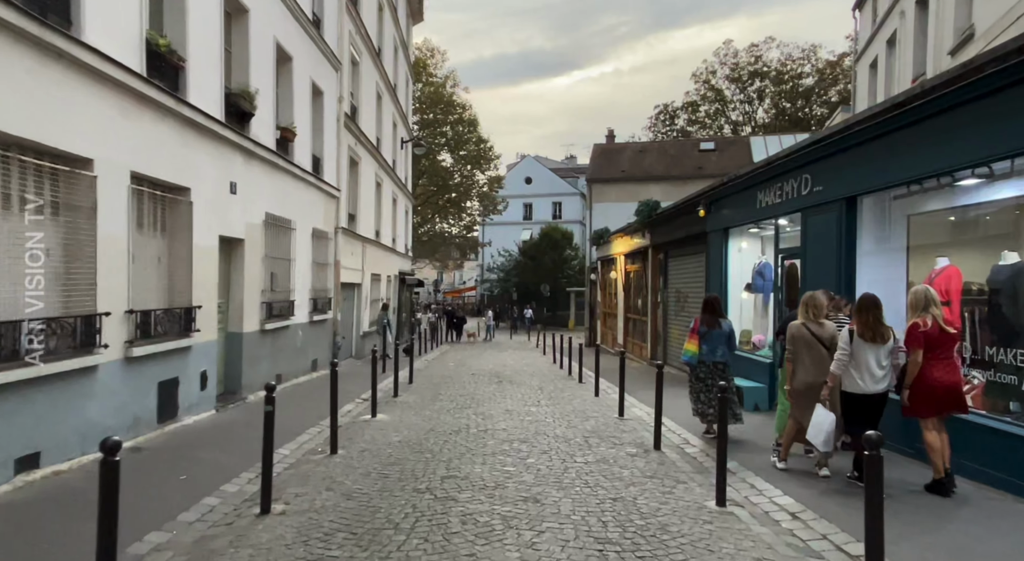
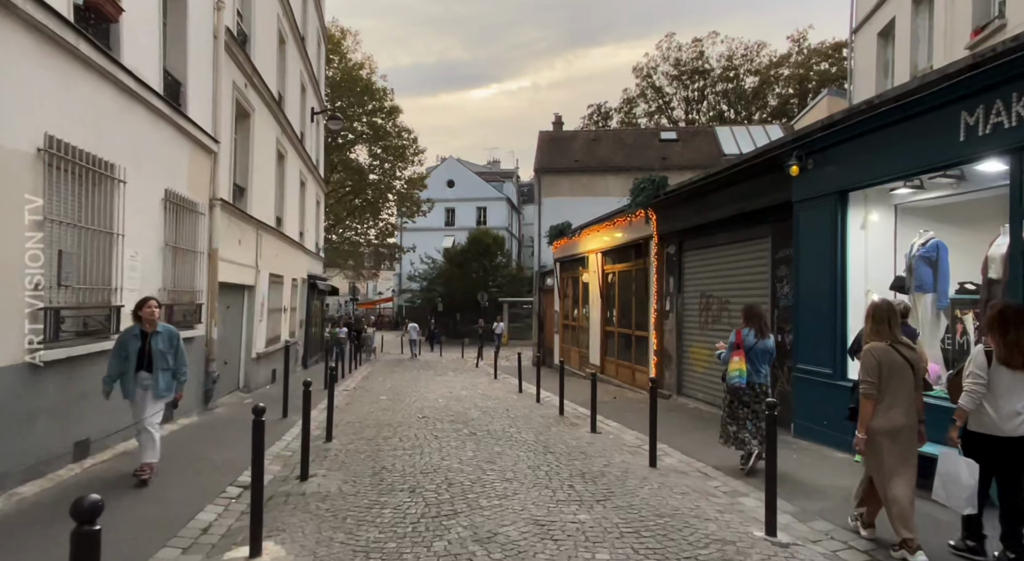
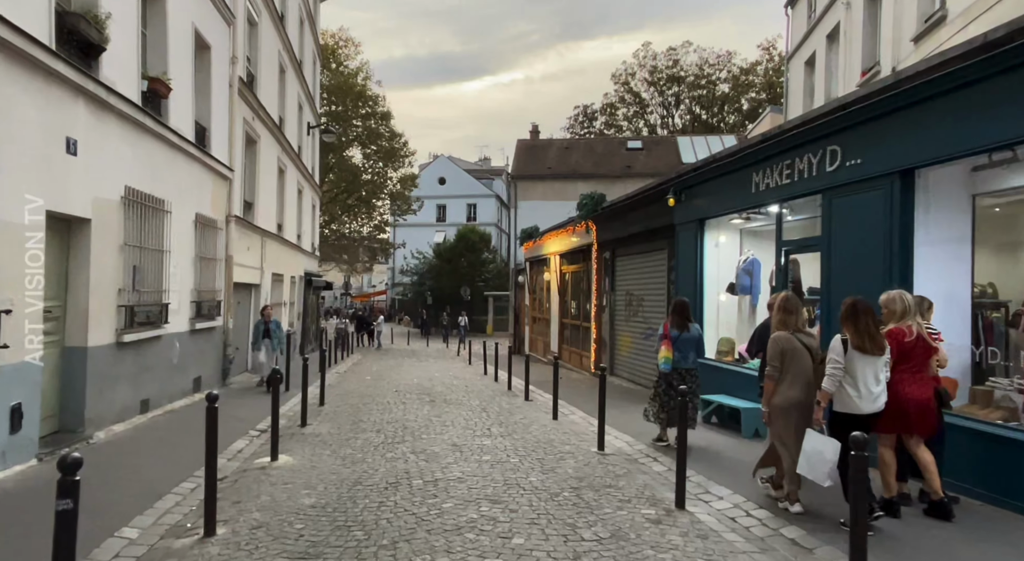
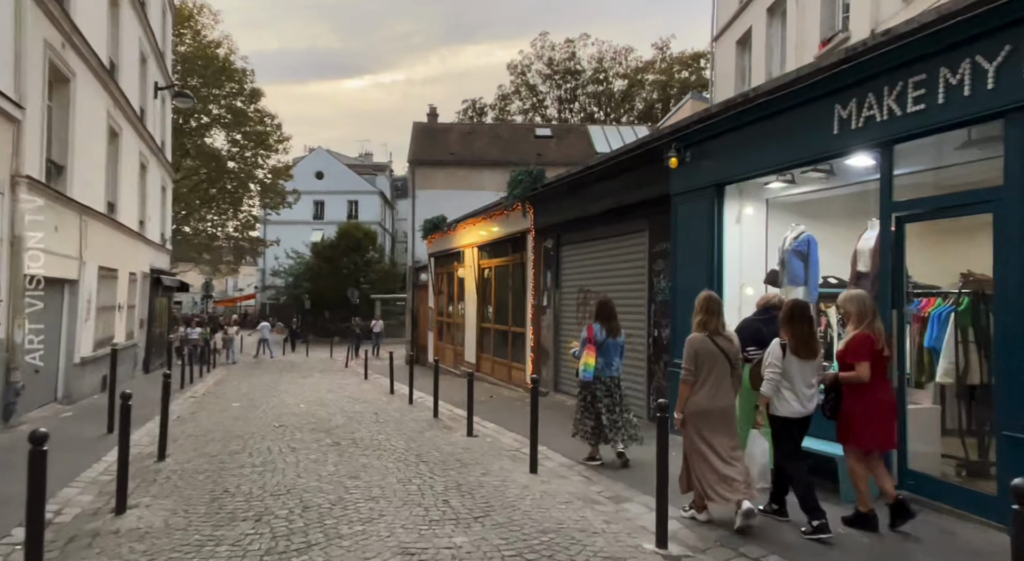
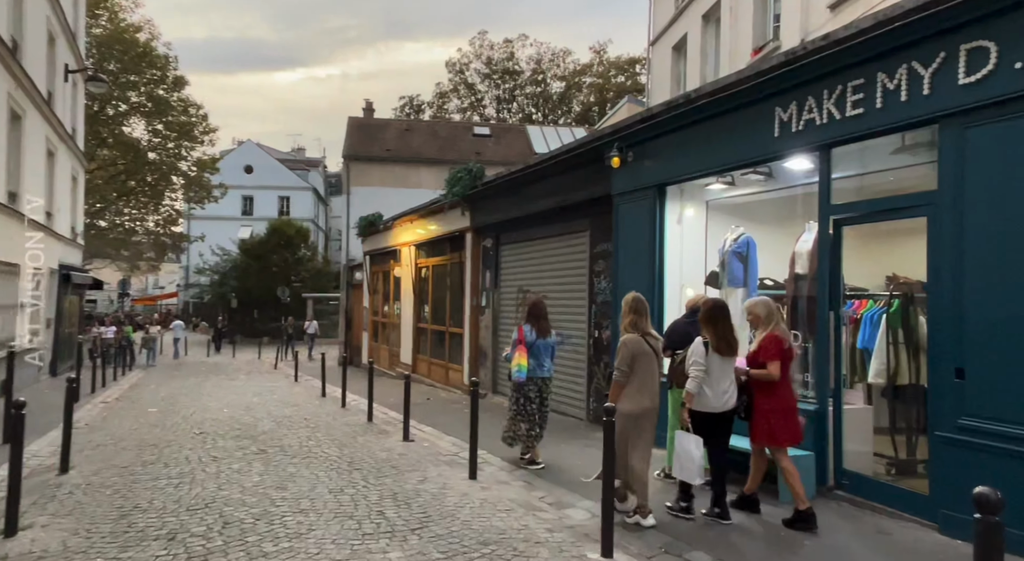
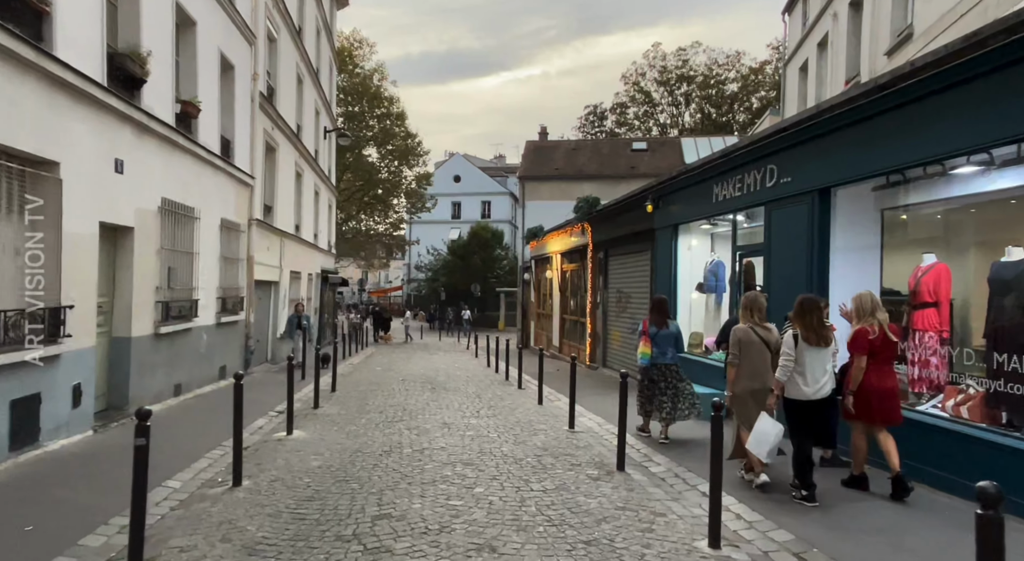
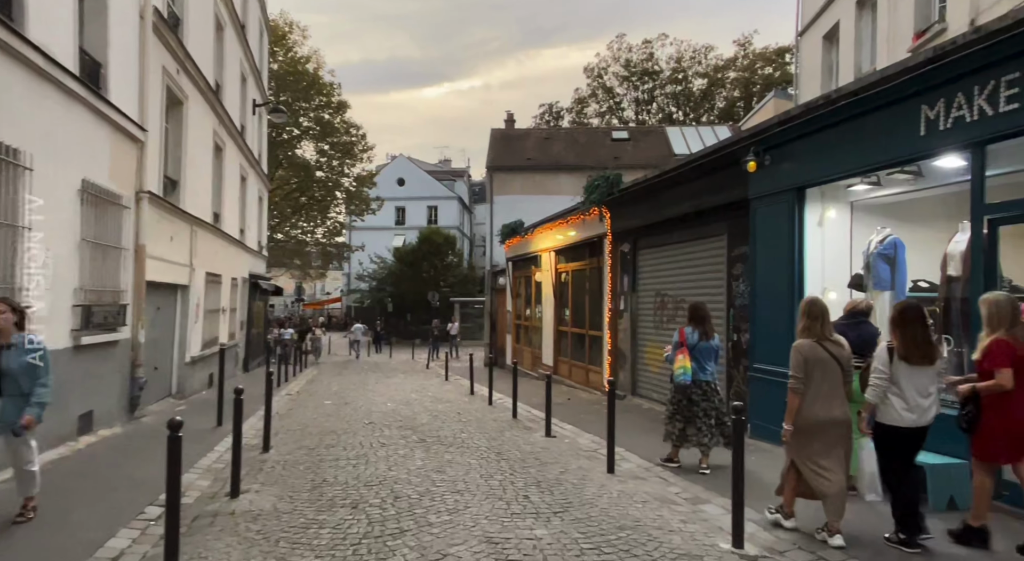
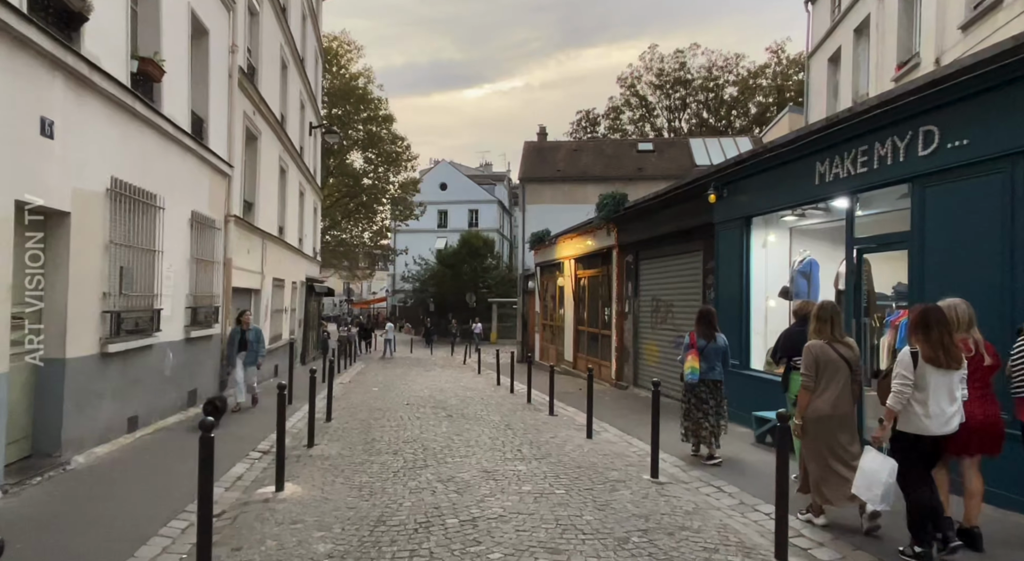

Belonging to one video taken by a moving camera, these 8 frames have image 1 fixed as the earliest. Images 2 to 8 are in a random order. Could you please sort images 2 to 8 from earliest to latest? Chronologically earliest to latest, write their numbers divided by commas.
6, 3, 8, 2, 7, 4, 5
